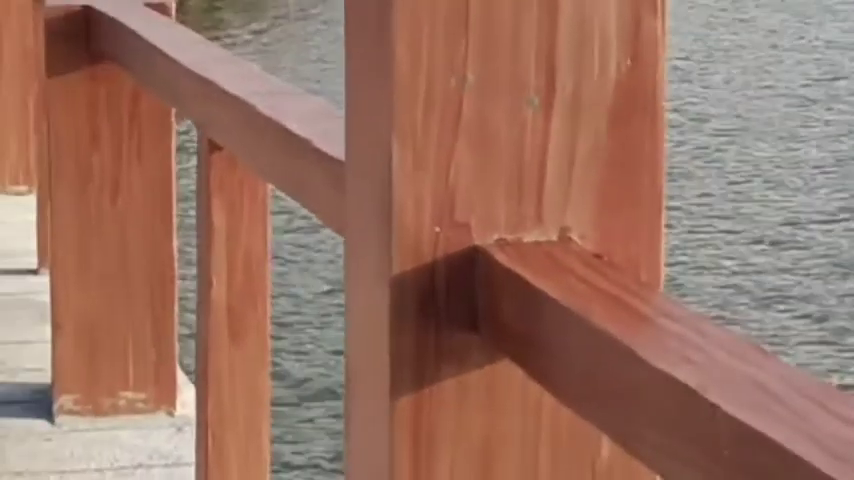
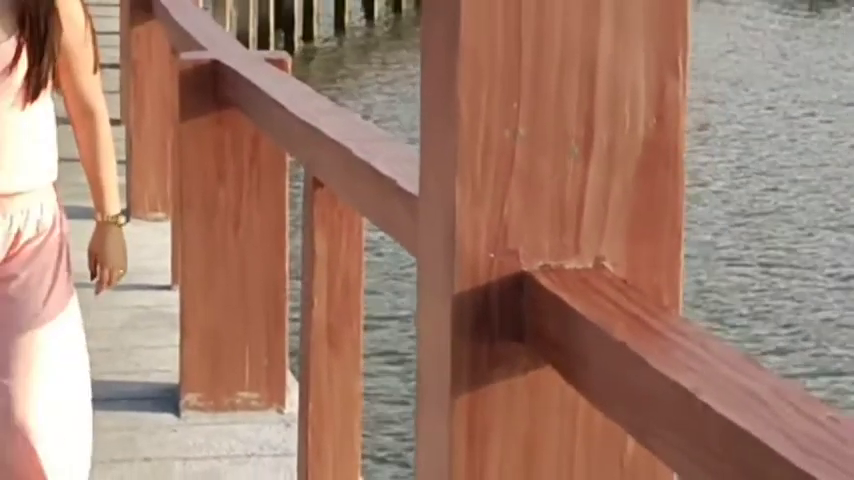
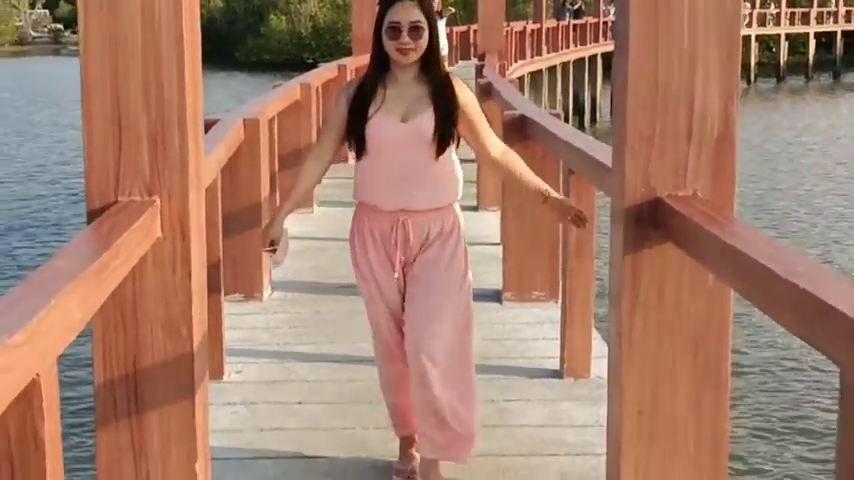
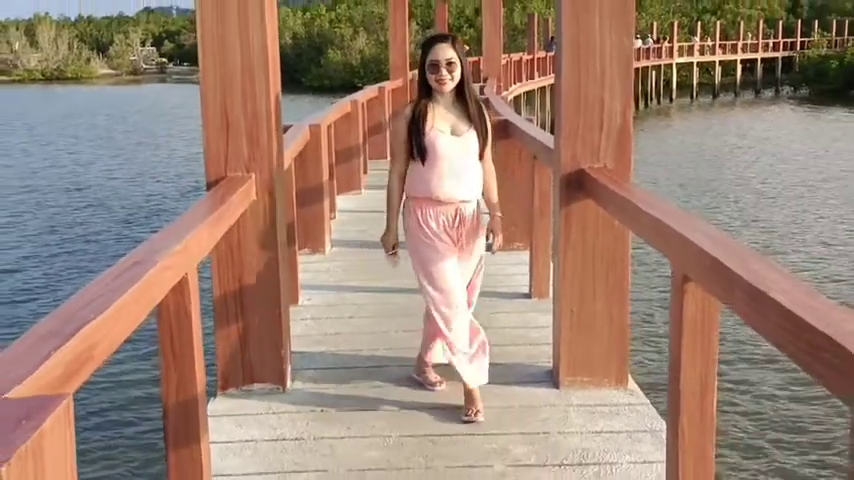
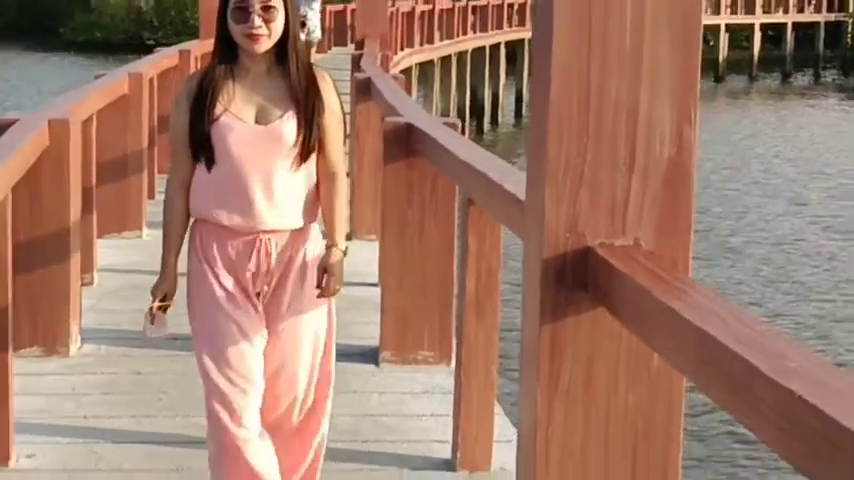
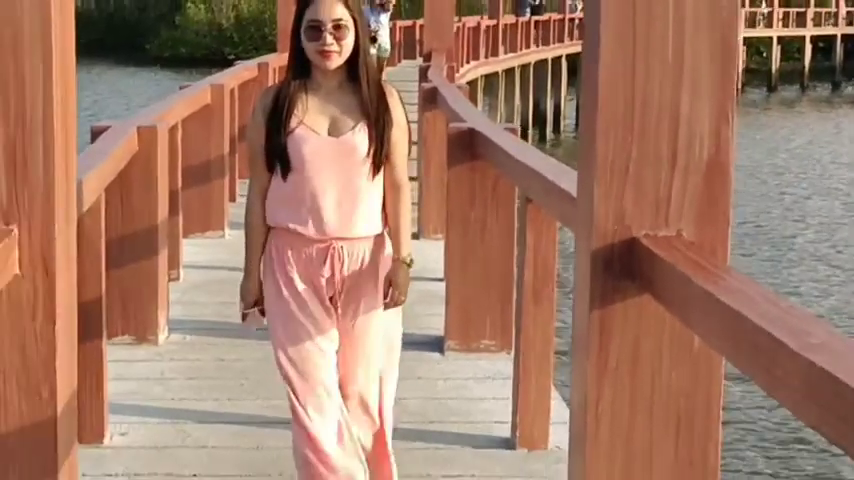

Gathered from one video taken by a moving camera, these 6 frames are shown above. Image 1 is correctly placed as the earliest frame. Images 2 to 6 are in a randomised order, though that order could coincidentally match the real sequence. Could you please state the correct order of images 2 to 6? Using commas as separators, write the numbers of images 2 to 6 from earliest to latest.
2, 5, 6, 3, 4
